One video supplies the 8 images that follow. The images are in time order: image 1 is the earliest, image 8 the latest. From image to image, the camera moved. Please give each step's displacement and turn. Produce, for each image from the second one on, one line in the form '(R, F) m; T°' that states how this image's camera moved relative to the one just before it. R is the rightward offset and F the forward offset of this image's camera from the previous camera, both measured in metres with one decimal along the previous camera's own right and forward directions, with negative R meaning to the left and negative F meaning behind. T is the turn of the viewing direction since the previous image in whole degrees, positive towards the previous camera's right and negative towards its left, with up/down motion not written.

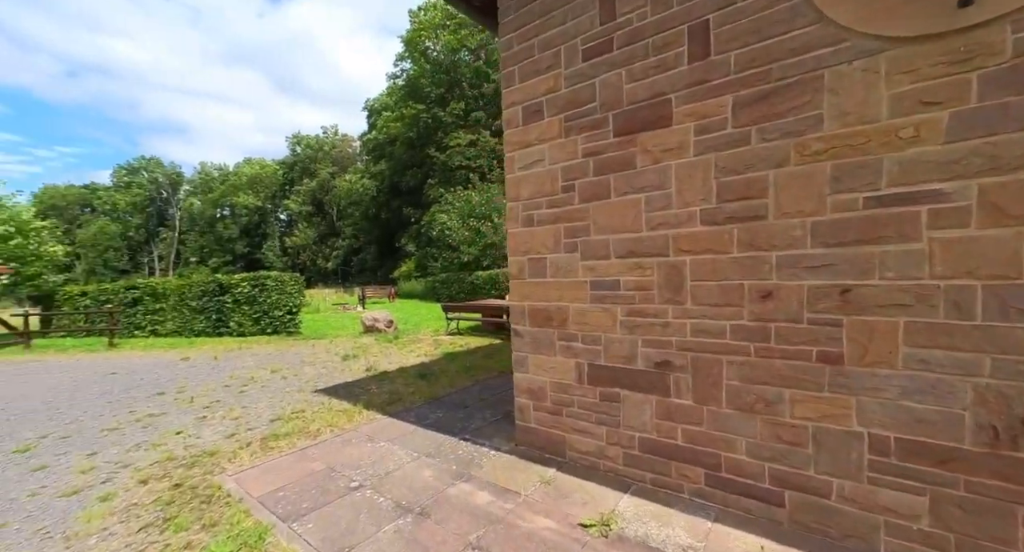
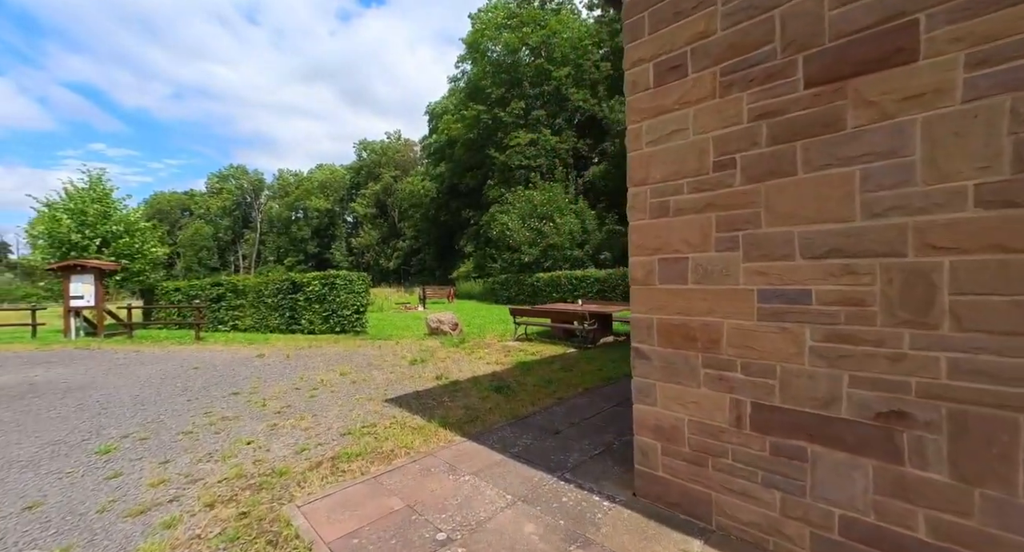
(-0.4, +0.7) m; -7°
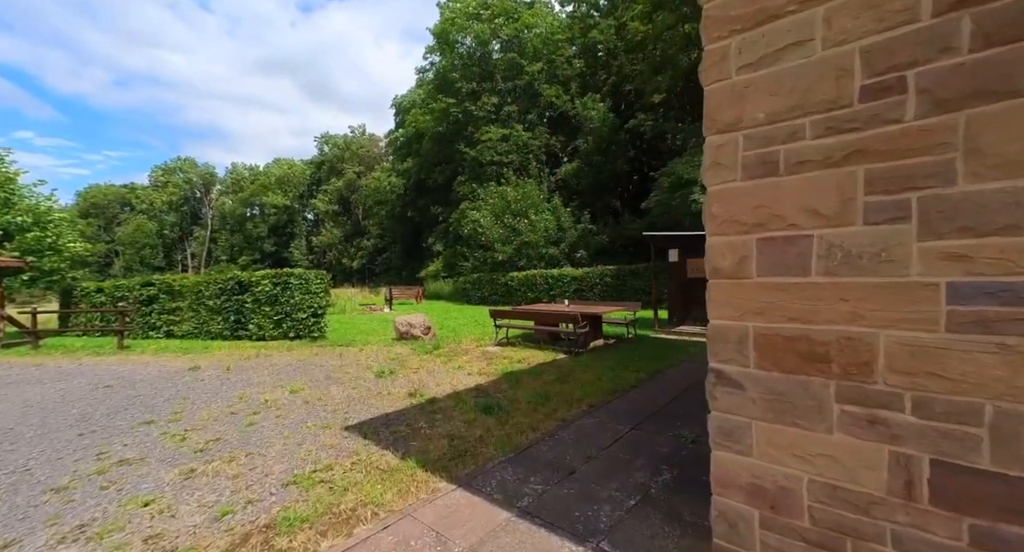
(-0.3, +1.0) m; +4°
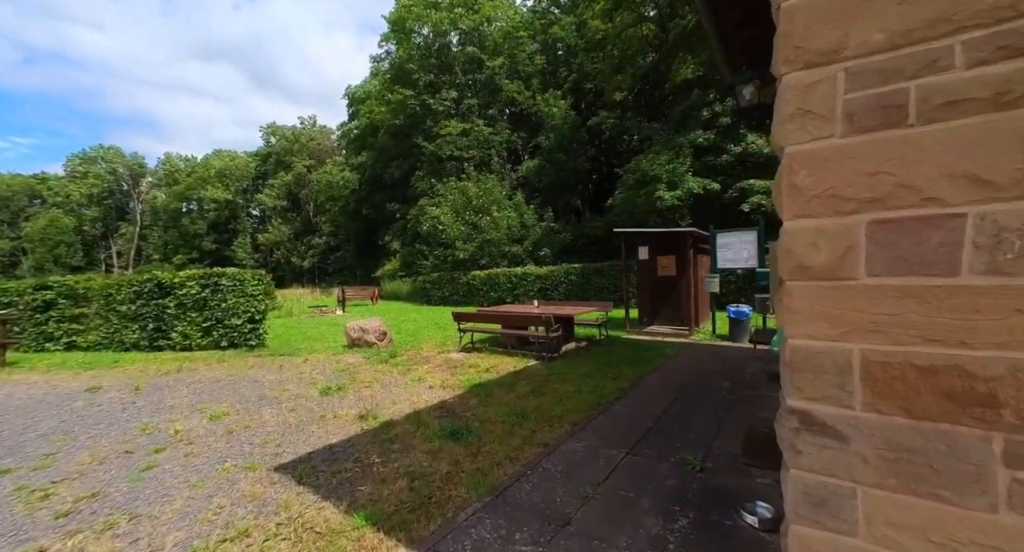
(-0.1, +0.7) m; +5°
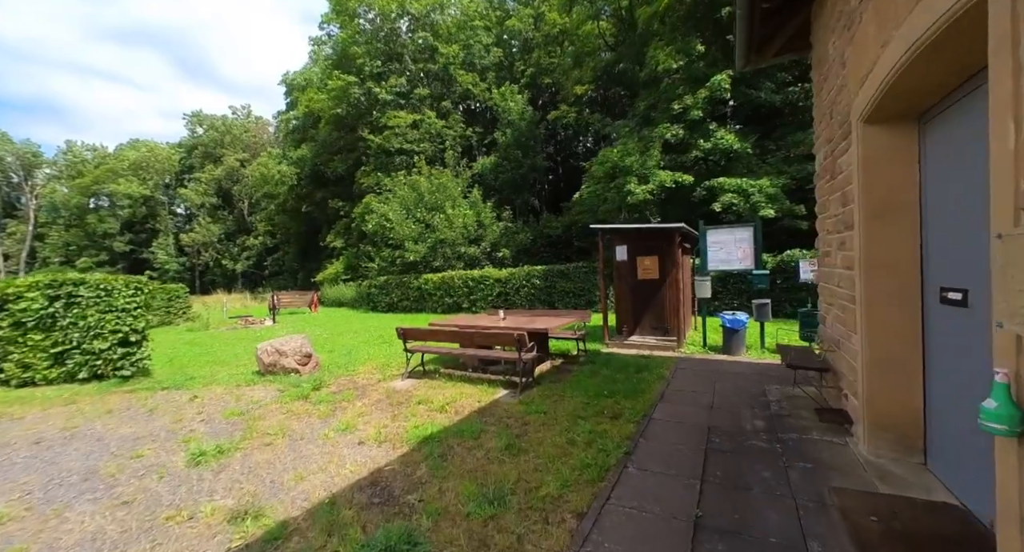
(-0.1, +1.5) m; +6°
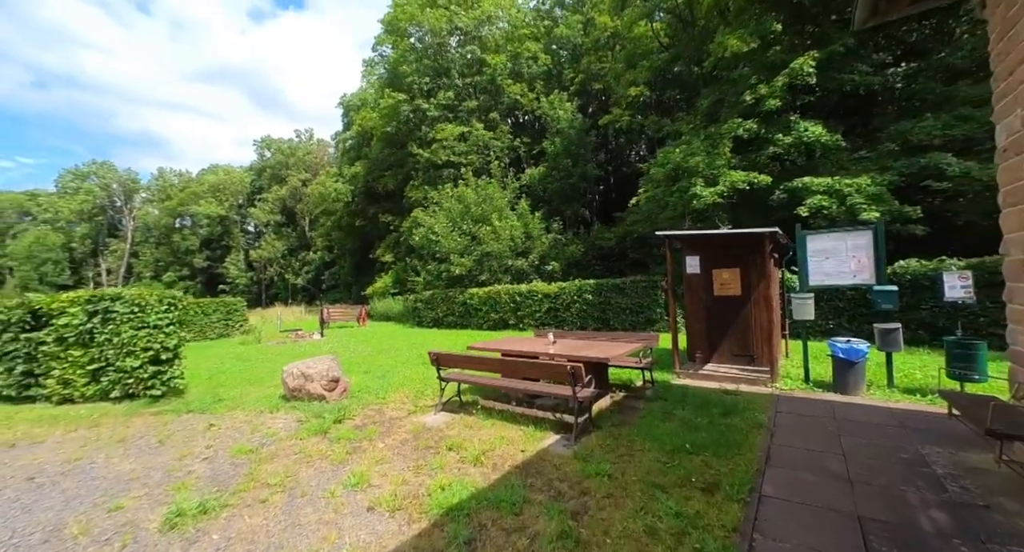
(0.0, +1.0) m; -7°
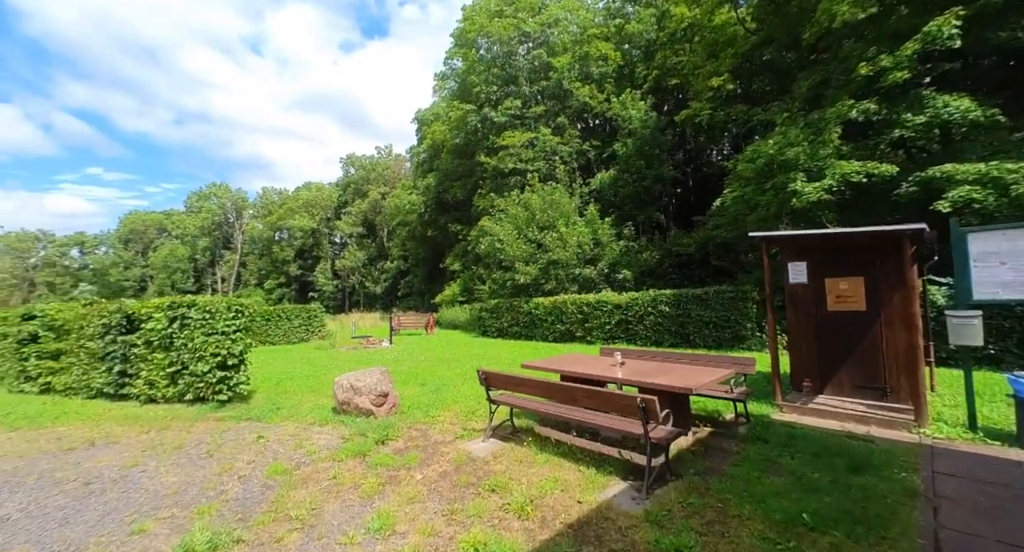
(+0.1, +0.7) m; -9°
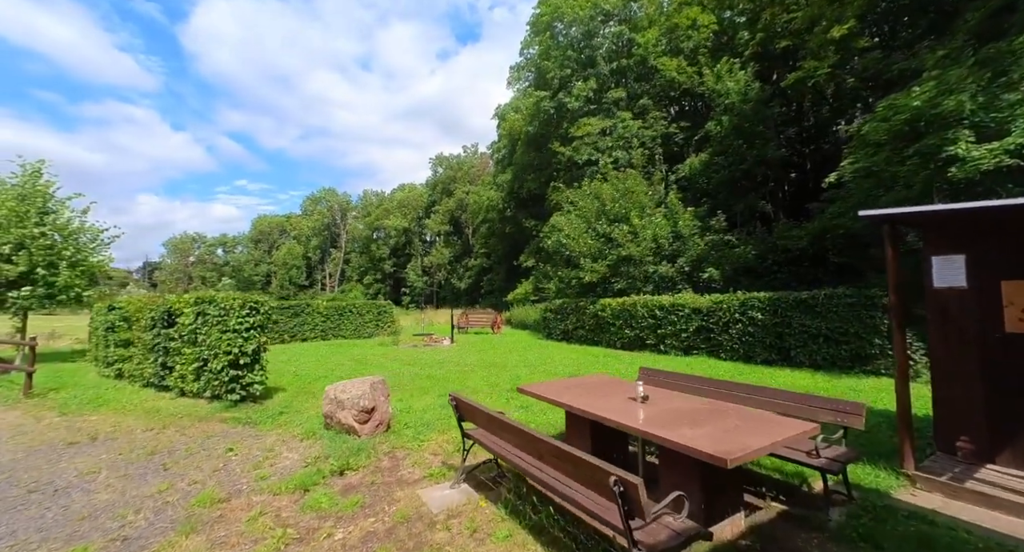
(+0.9, +1.3) m; -12°
